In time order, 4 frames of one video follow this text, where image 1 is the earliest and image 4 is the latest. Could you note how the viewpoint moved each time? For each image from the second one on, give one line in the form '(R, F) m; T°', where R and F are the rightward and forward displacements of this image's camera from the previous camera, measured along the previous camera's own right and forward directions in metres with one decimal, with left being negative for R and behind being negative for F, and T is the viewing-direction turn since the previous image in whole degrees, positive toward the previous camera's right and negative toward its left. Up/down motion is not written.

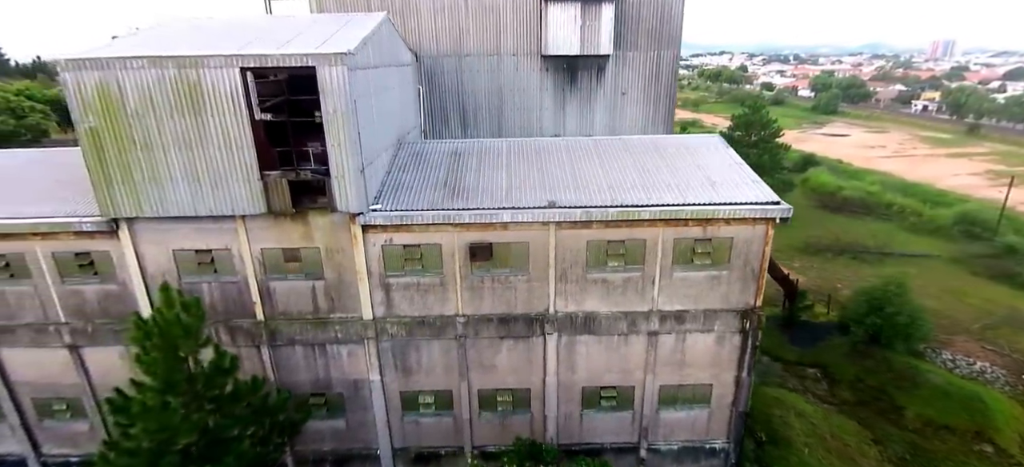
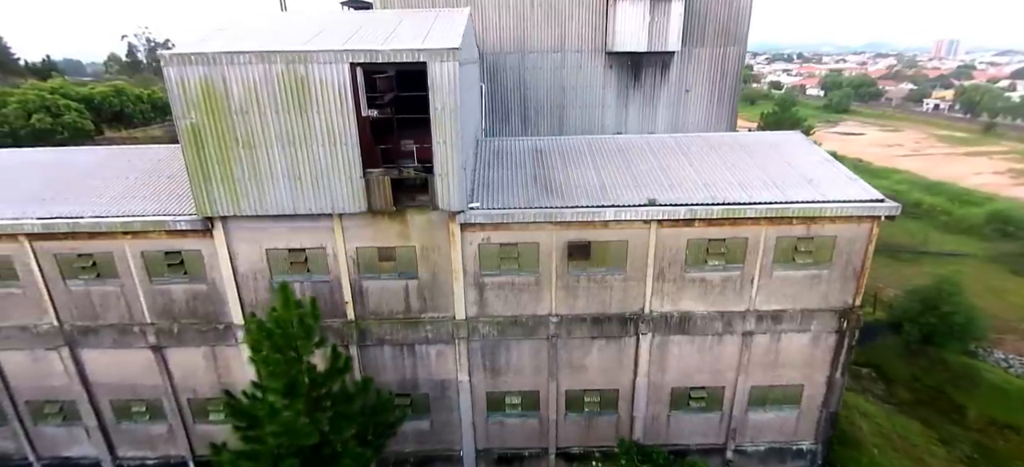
(-2.8, +0.3) m; 0°
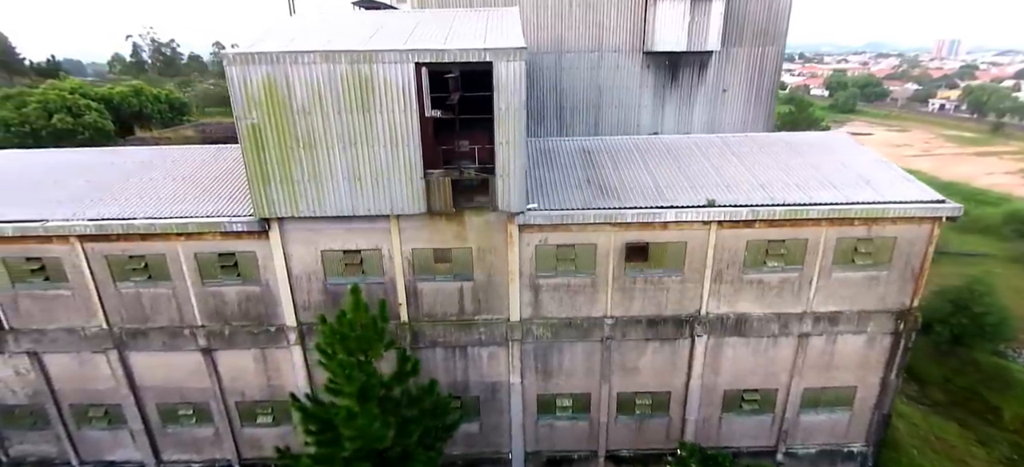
(-1.6, +0.1) m; 0°
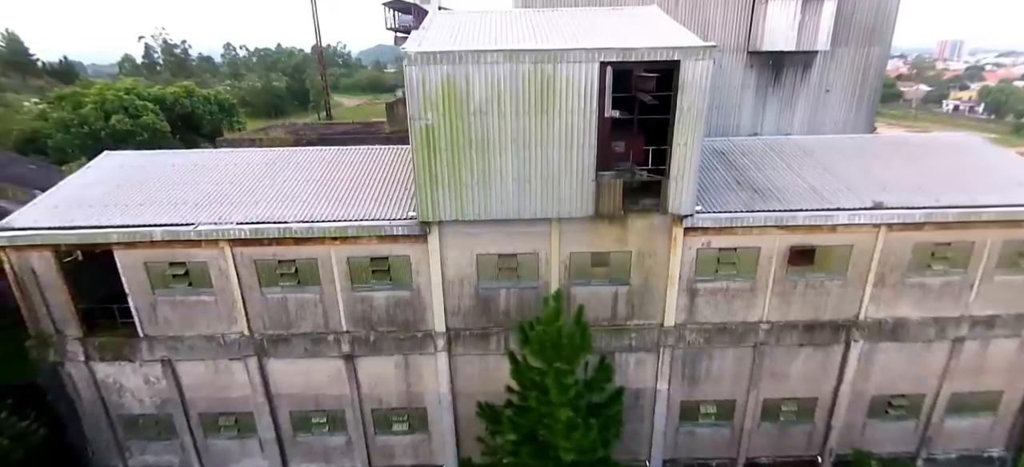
(-4.5, +0.4) m; 0°
